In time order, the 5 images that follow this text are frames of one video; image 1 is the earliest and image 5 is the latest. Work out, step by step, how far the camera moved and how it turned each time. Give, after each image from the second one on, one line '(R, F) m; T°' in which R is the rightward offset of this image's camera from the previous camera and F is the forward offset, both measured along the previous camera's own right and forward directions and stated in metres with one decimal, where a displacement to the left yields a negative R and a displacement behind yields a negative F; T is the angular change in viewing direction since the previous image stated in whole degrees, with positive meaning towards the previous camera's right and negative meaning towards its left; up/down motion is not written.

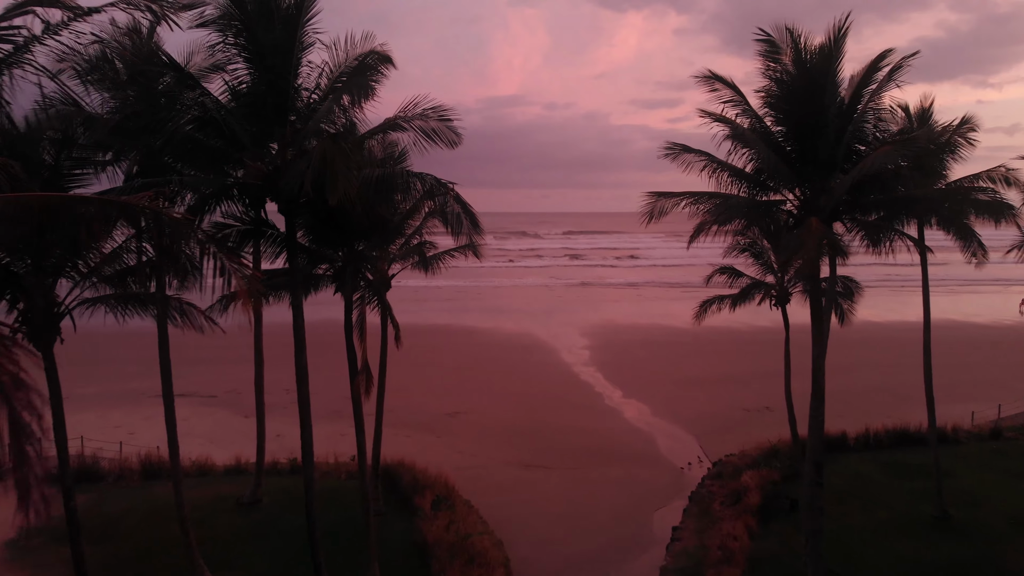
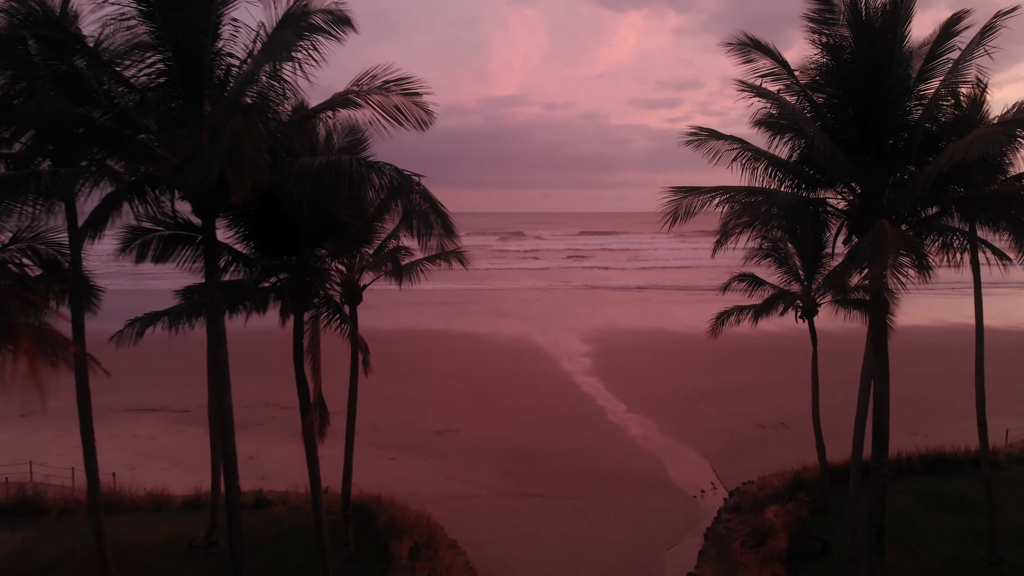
(+0.1, +1.0) m; 0°
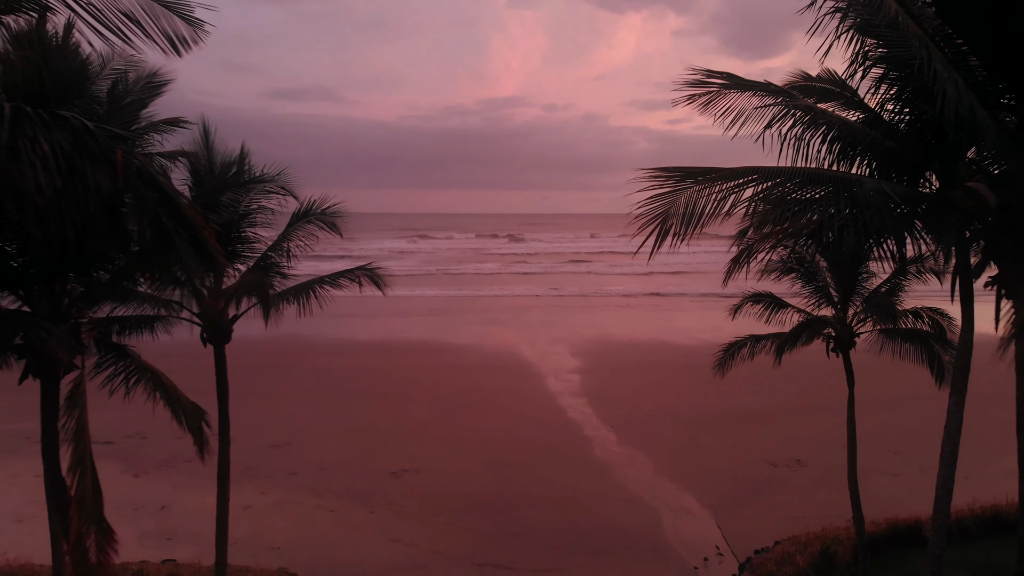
(+0.6, +1.8) m; 0°
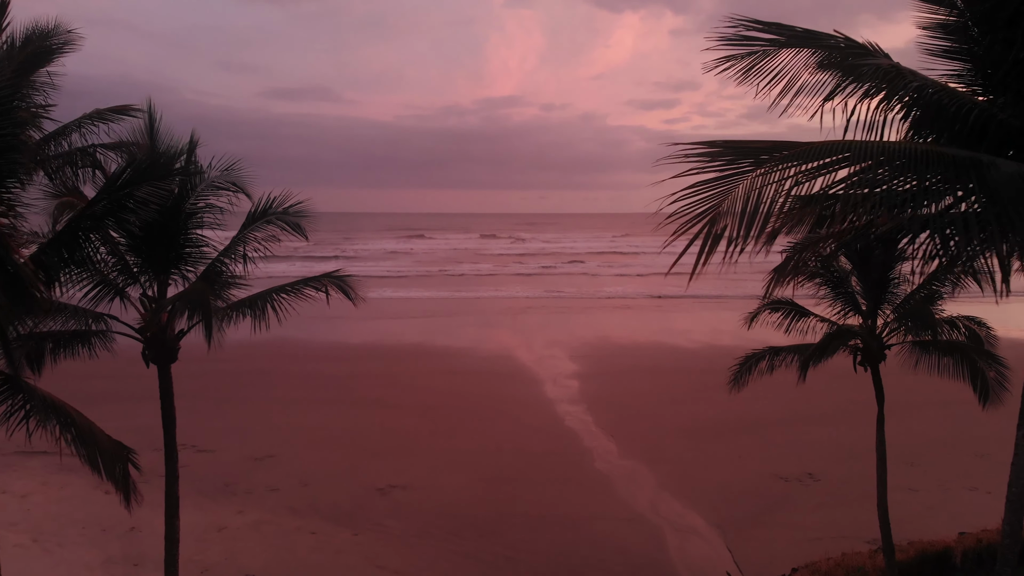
(+0.1, +0.6) m; 0°
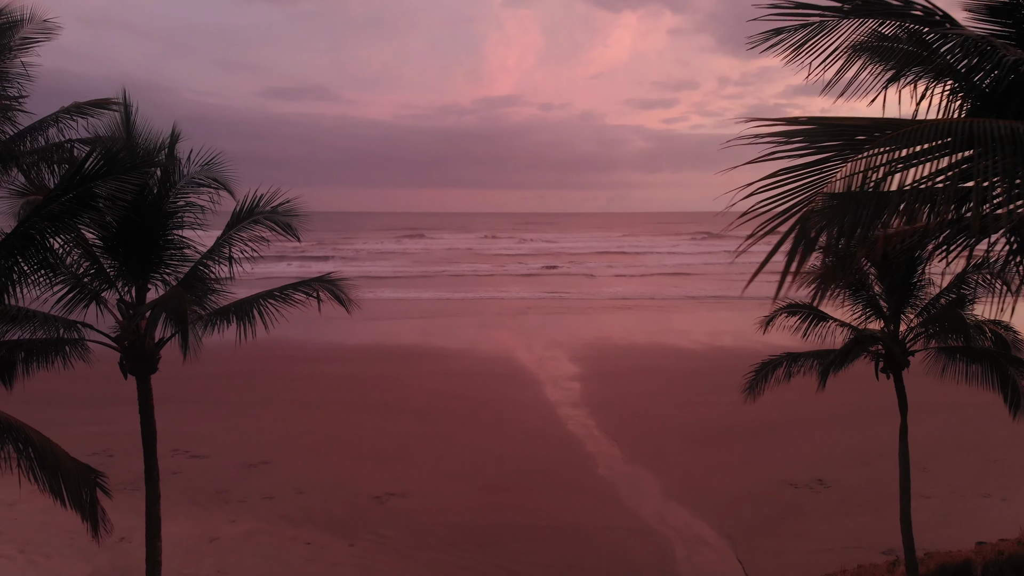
(0.0, +0.3) m; 0°
